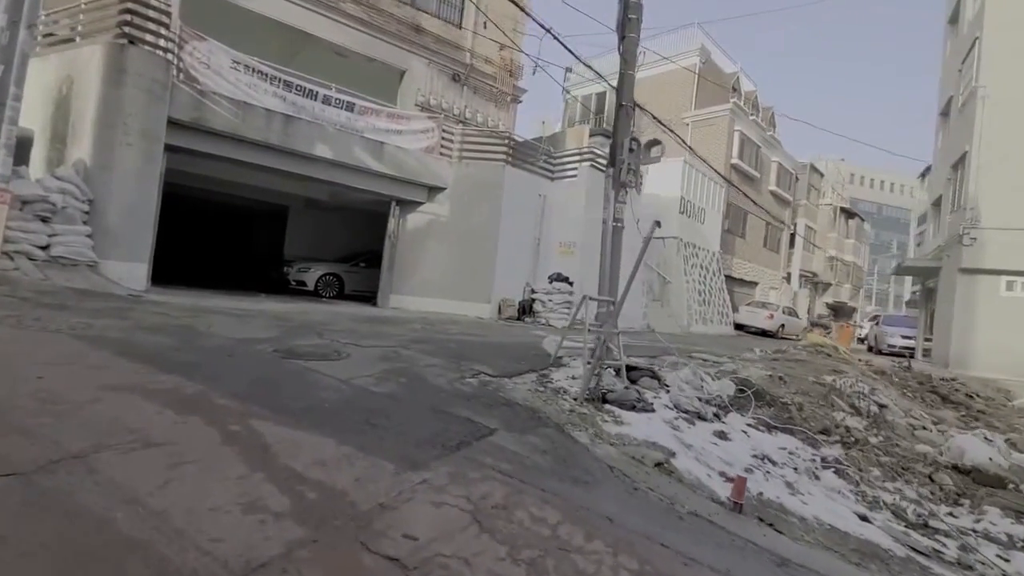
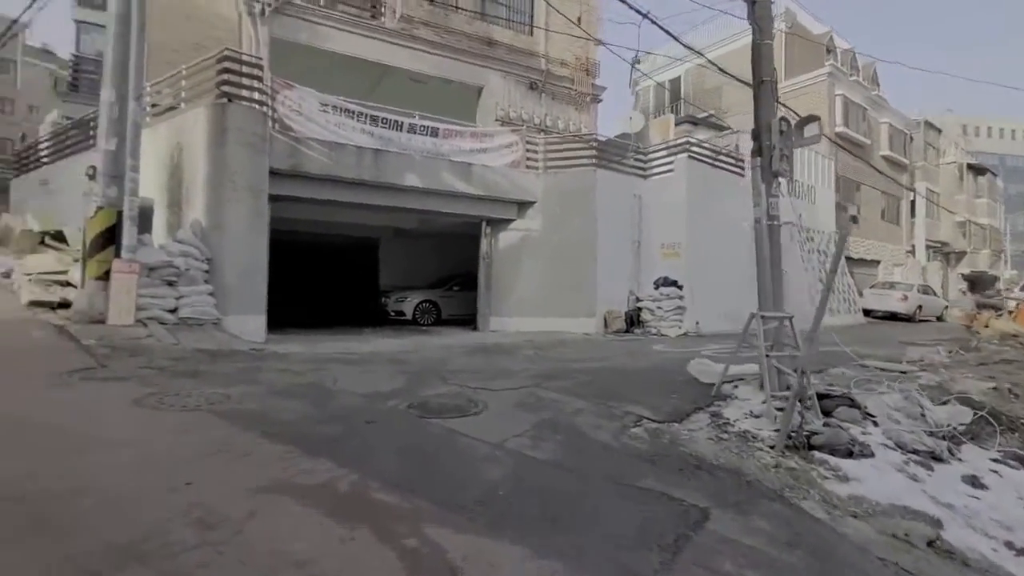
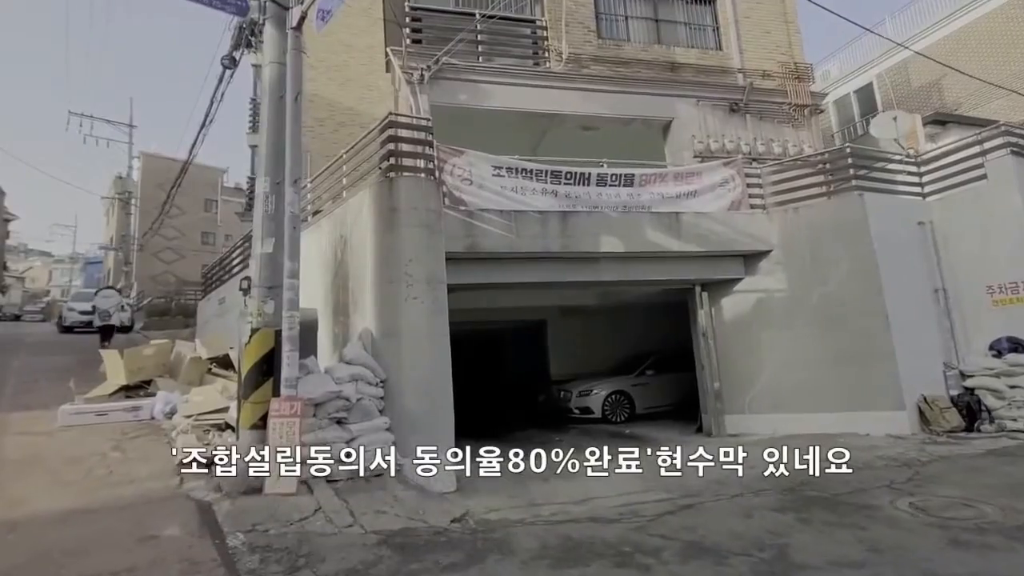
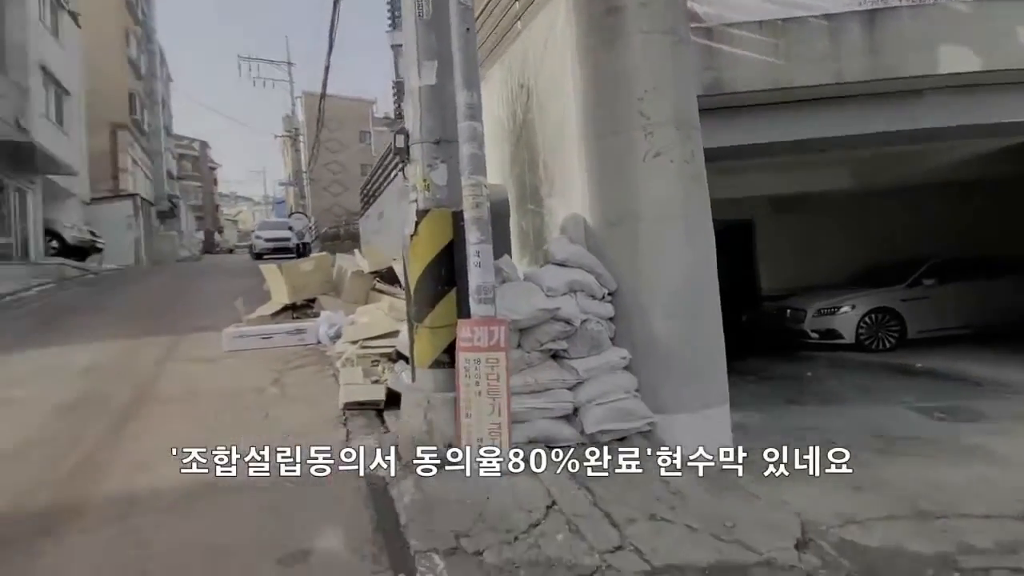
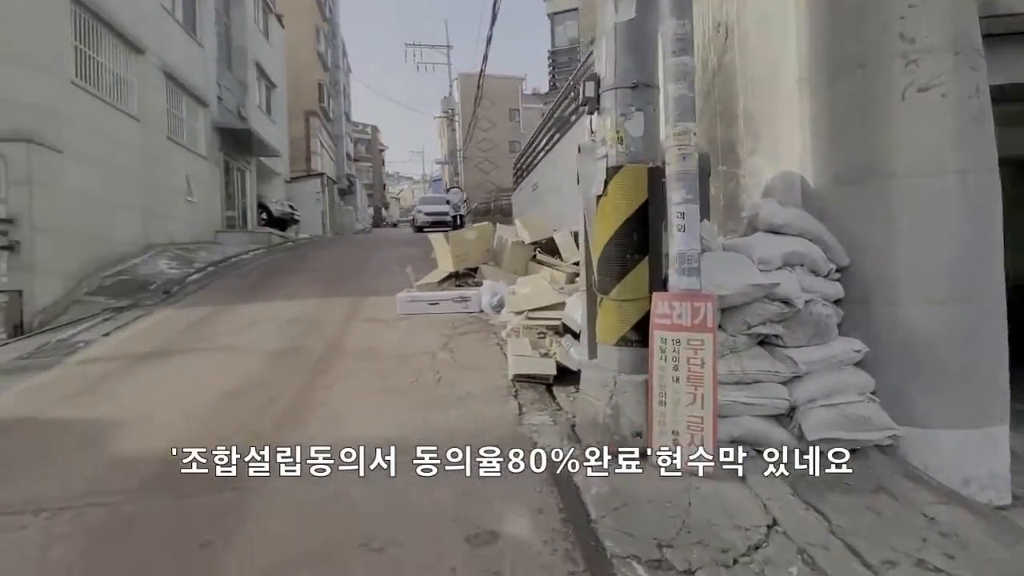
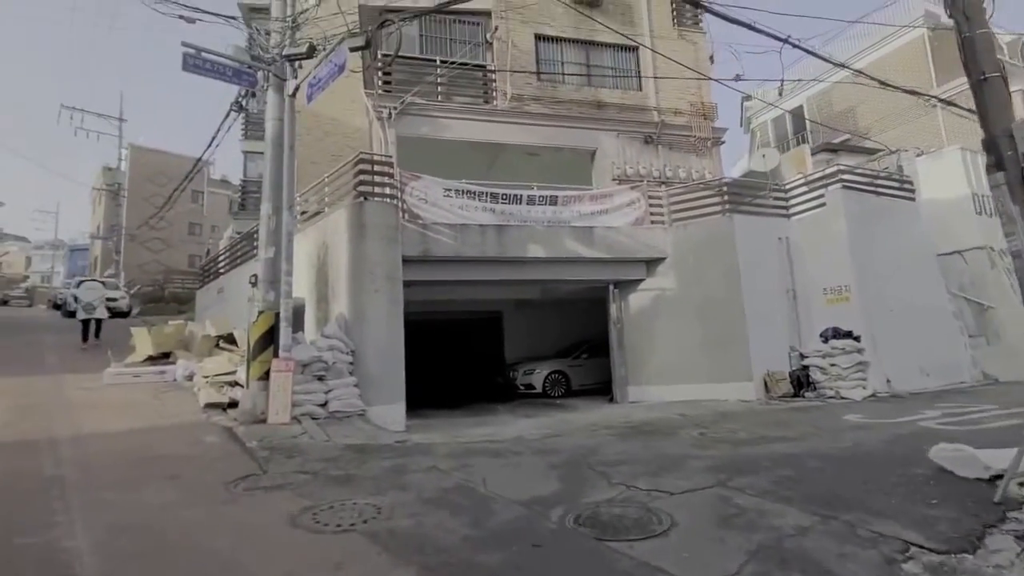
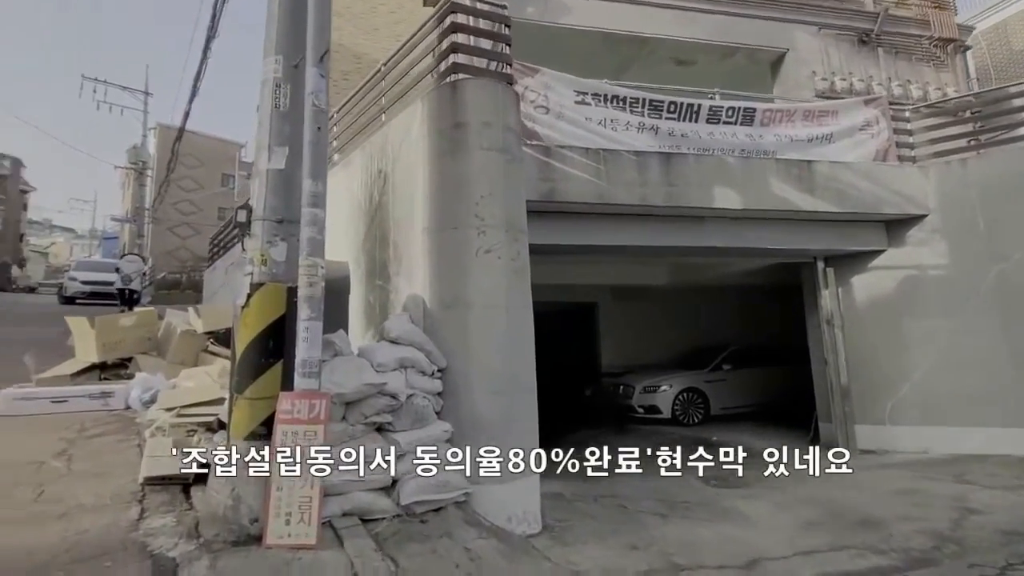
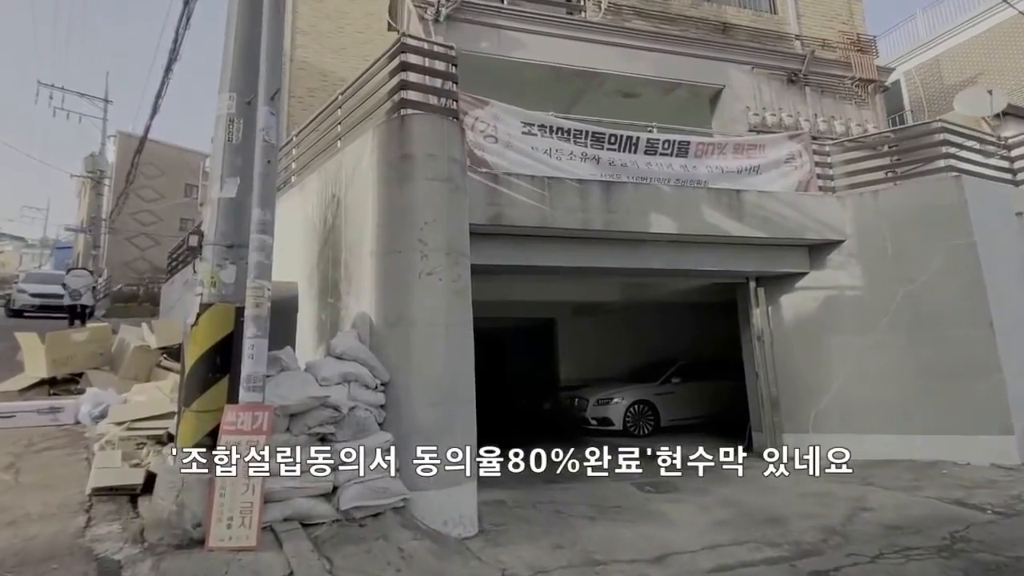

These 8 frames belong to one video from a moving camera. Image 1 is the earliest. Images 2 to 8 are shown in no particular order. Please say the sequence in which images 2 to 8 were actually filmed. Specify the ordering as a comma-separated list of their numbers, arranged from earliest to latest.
2, 6, 3, 8, 7, 4, 5
